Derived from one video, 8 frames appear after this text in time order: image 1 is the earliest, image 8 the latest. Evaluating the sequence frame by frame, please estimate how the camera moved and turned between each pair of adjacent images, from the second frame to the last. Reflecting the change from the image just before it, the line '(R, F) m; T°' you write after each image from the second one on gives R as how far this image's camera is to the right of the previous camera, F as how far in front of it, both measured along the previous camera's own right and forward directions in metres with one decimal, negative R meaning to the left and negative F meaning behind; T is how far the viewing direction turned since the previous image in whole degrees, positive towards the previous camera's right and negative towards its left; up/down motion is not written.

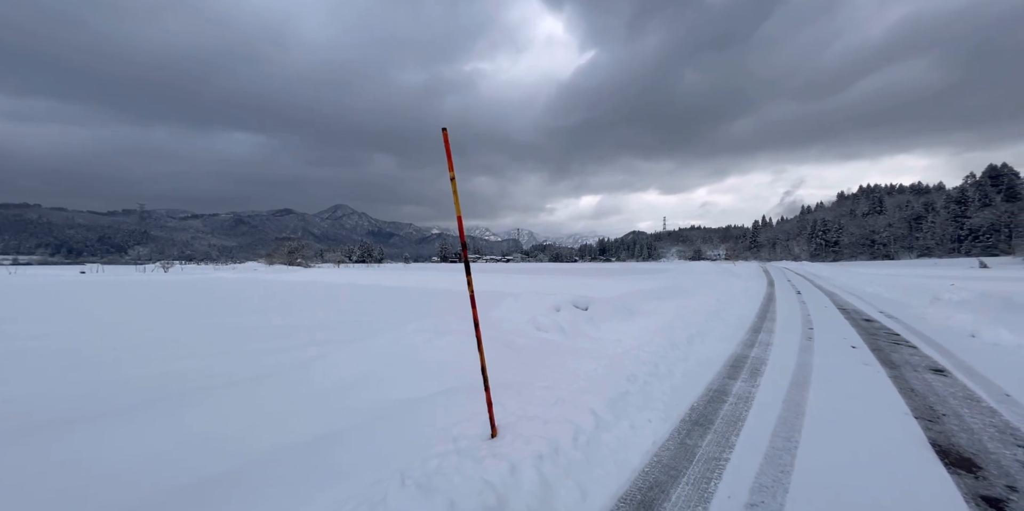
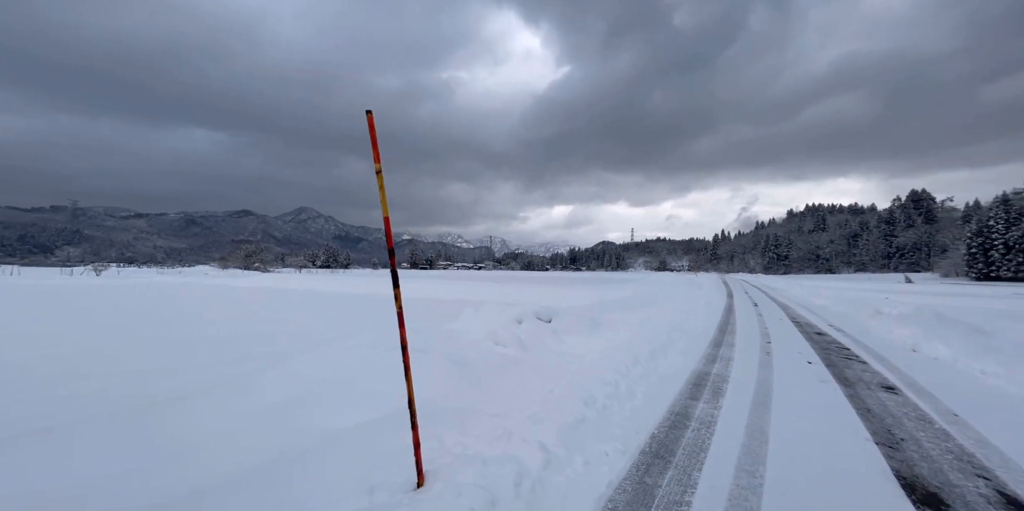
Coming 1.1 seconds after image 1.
(+0.2, +0.3) m; +4°
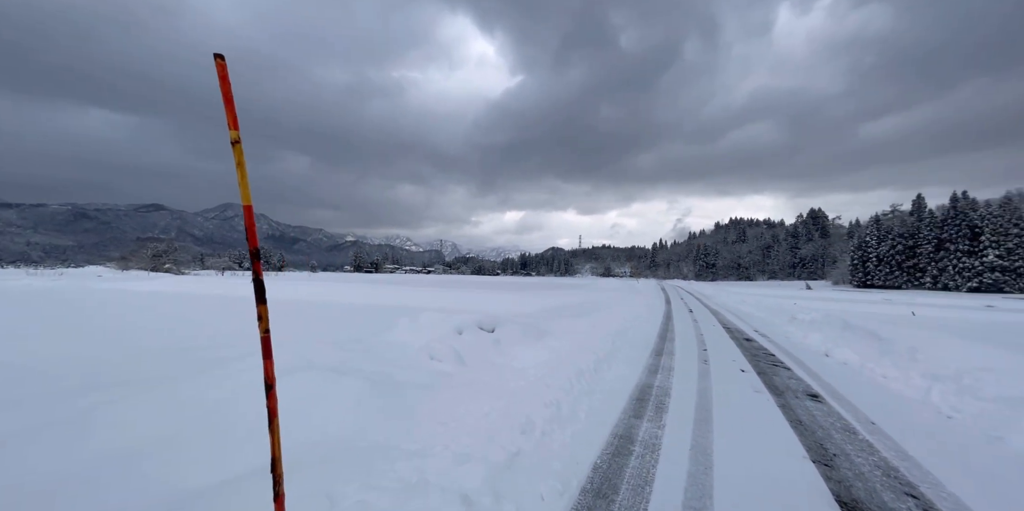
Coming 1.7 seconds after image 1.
(+0.1, +0.4) m; +7°
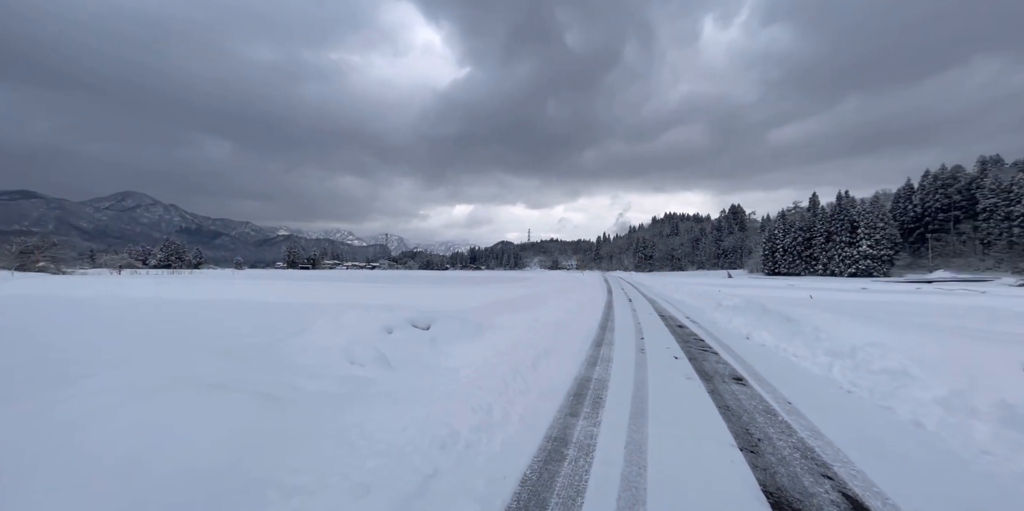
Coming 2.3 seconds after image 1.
(+0.2, +0.4) m; +8°
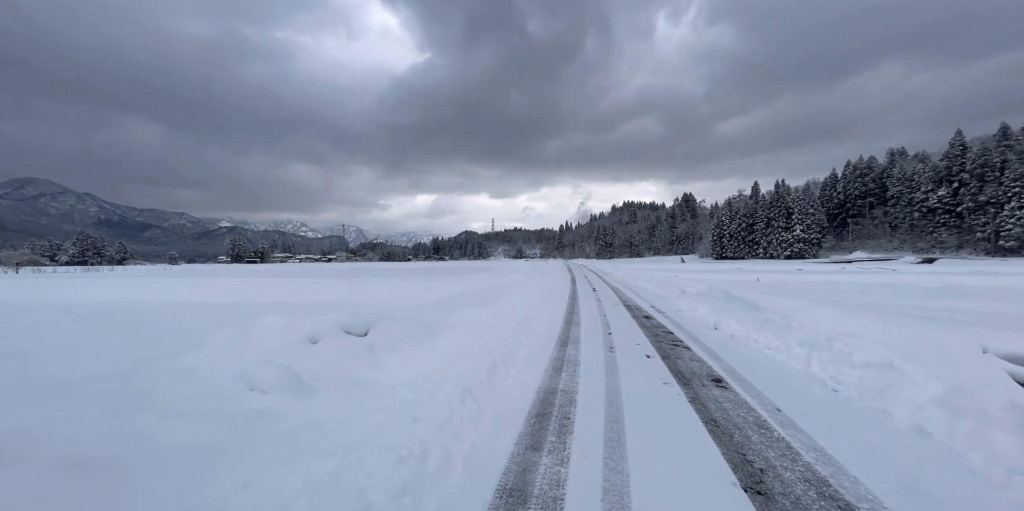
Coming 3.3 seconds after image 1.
(+0.2, +1.0) m; +6°
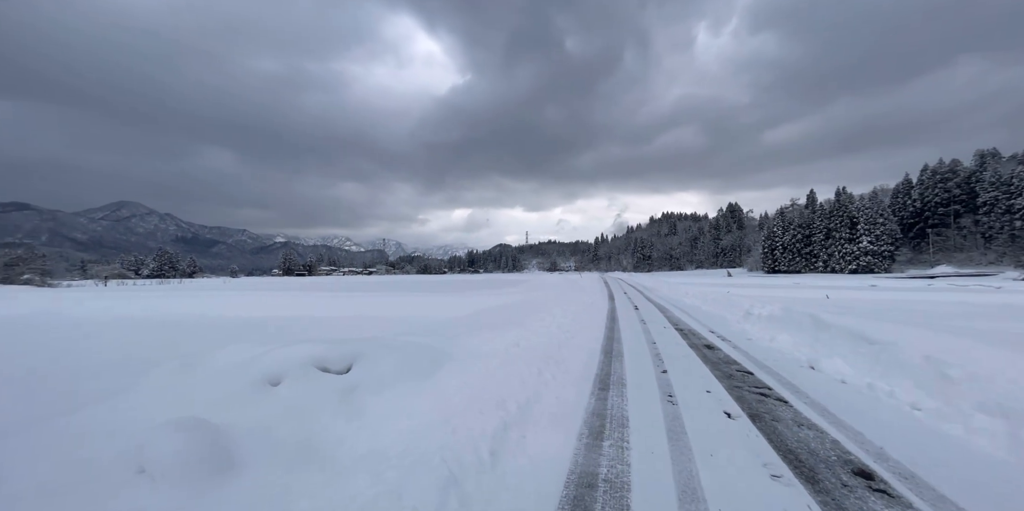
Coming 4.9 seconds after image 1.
(+0.2, +1.8) m; -5°
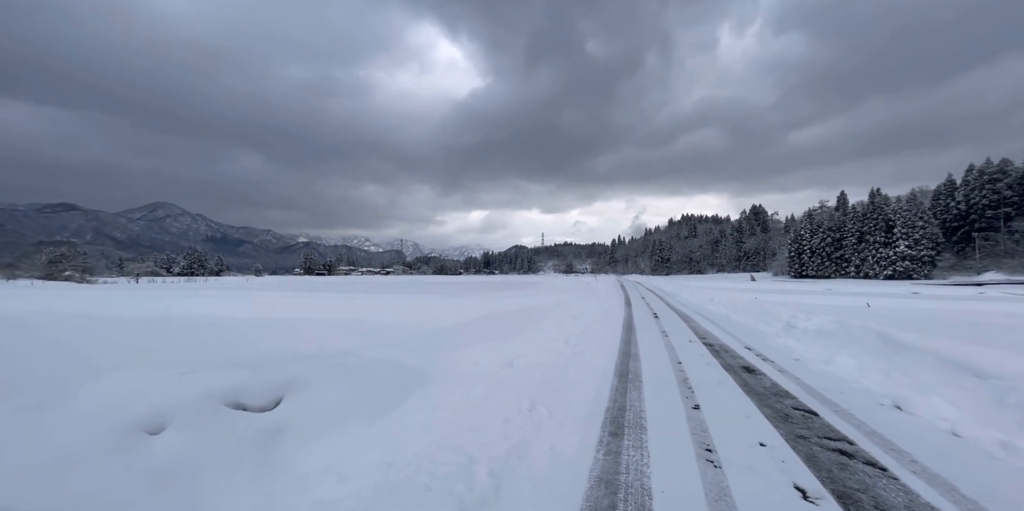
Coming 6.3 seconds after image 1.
(+0.4, +1.5) m; -2°
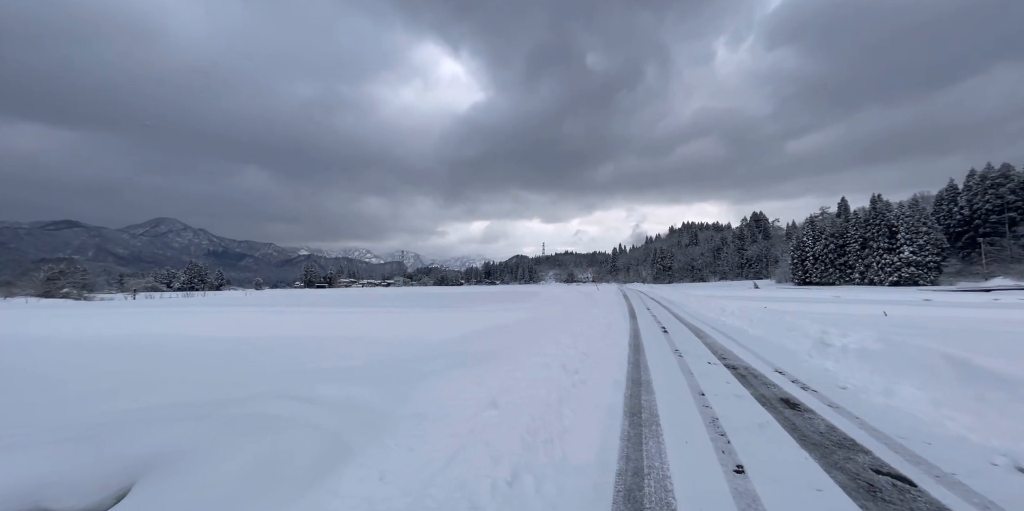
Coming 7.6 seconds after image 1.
(+0.3, +1.4) m; 0°
